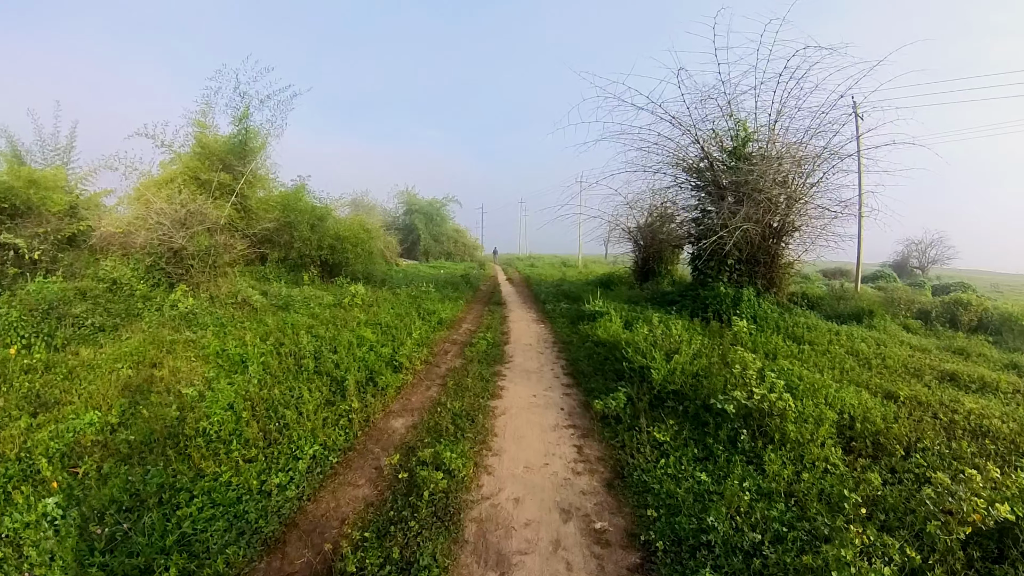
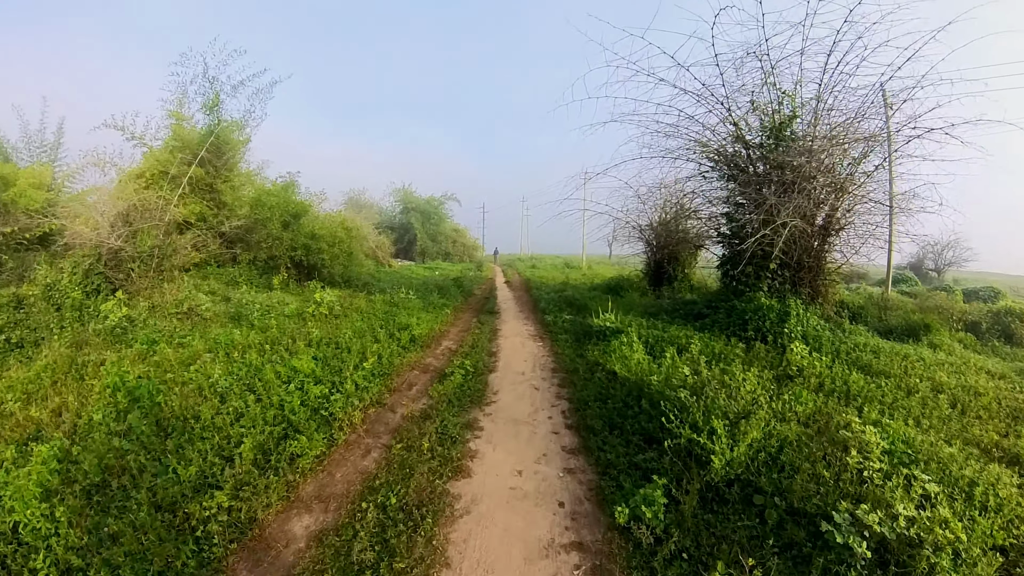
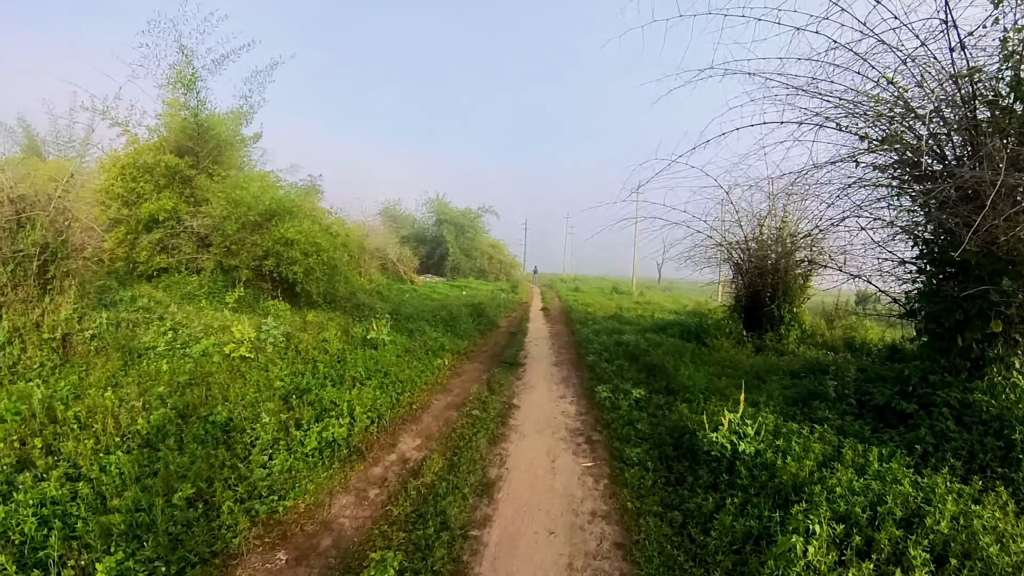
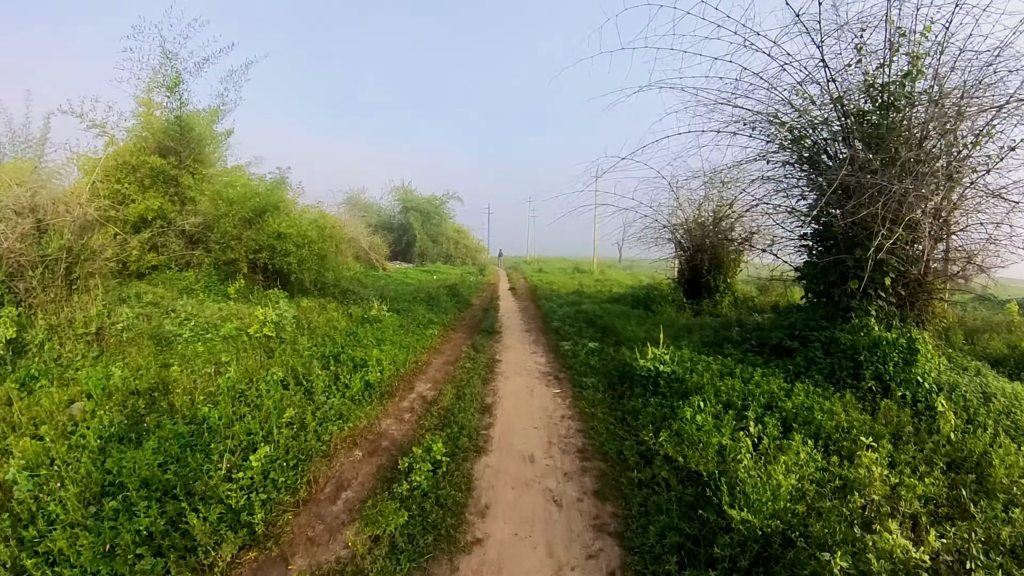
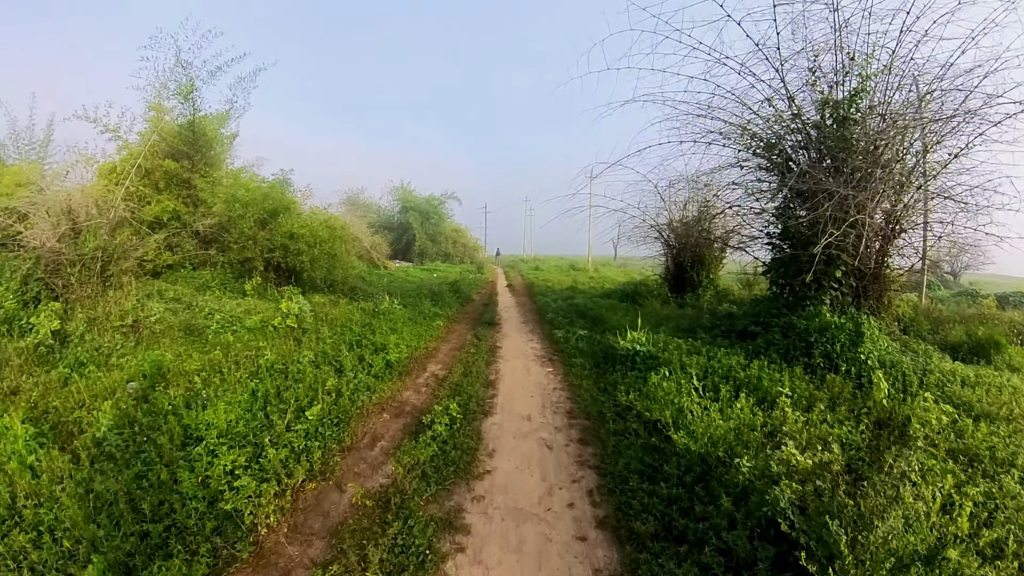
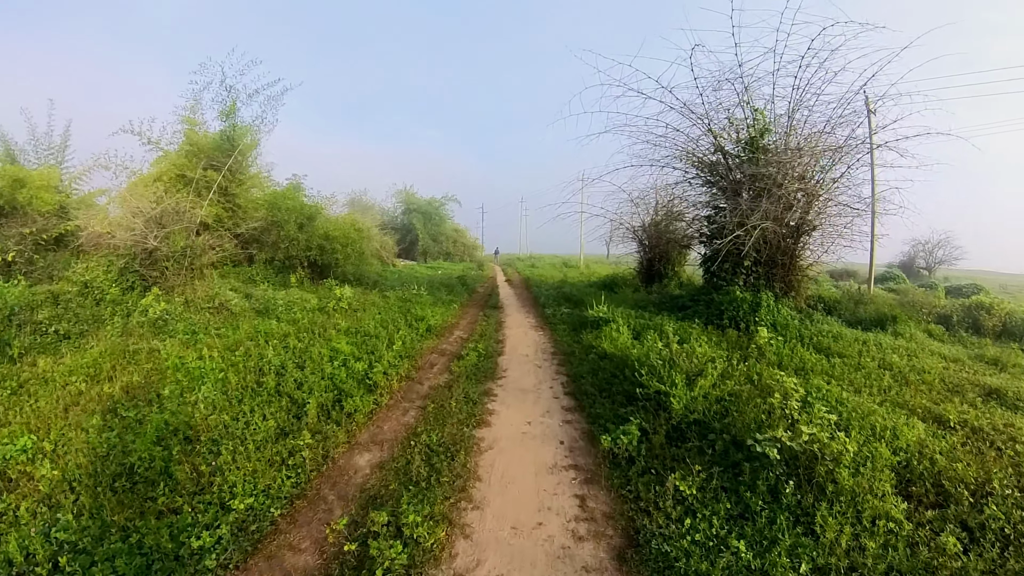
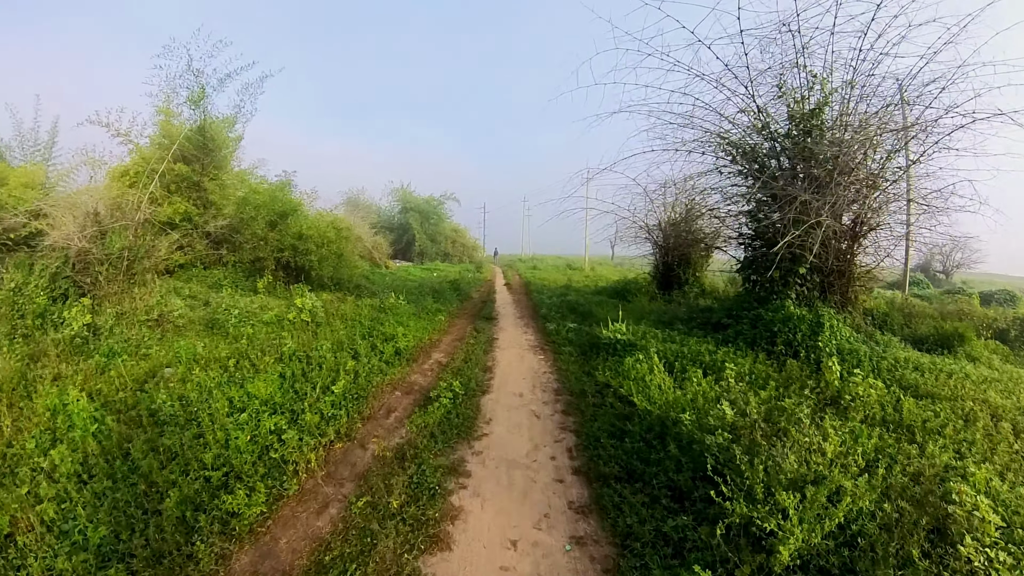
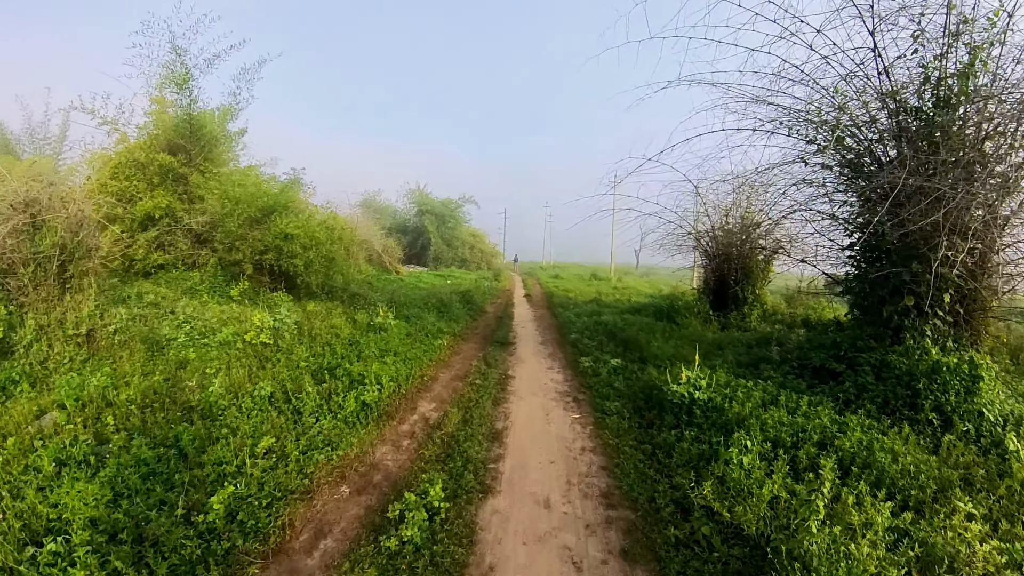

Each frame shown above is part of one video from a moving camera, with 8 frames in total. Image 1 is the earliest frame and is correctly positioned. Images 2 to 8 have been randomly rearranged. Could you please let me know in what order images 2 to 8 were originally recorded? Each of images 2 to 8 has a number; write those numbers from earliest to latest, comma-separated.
6, 2, 7, 5, 4, 8, 3
